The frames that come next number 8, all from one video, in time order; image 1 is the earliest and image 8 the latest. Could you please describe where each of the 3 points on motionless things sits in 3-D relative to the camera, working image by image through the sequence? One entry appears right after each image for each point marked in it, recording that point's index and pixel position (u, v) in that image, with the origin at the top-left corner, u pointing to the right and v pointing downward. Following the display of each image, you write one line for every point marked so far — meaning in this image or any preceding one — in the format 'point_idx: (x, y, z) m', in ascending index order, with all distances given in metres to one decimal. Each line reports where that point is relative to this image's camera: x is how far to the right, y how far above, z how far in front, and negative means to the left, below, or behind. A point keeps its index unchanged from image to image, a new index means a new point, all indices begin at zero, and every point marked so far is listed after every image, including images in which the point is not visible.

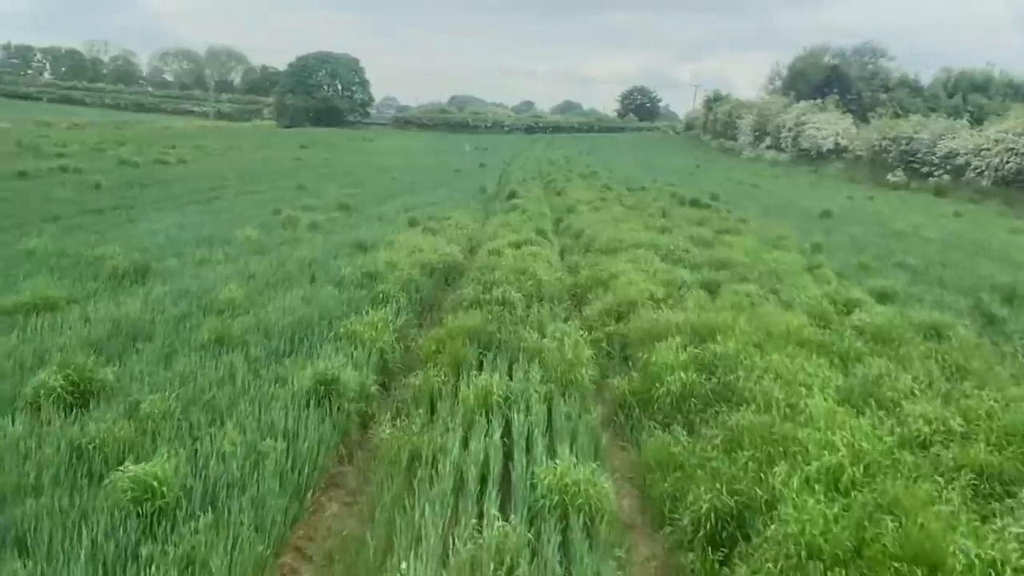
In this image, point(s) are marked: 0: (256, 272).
0: (-3.5, +0.2, +10.7) m
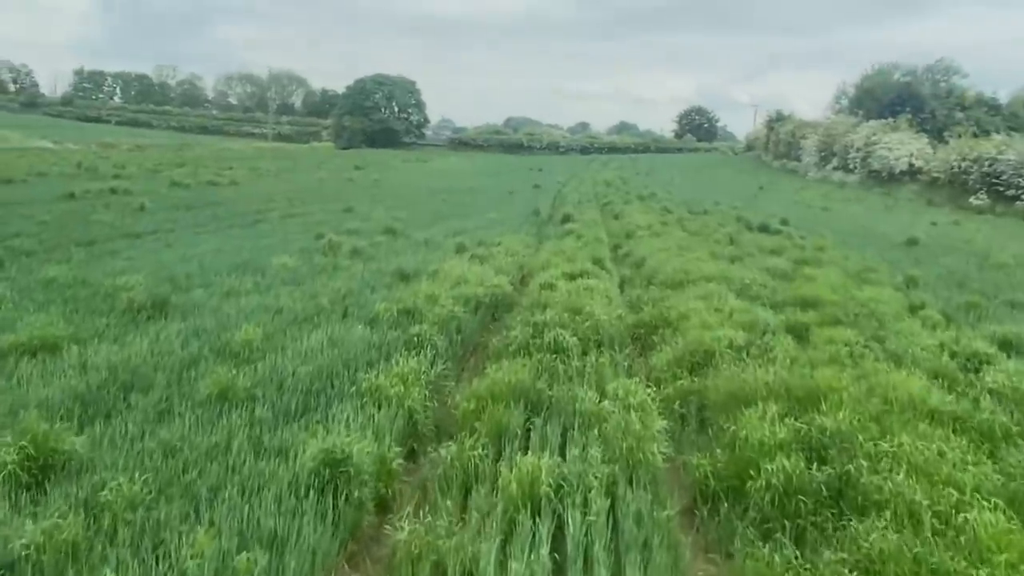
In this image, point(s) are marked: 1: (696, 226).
0: (-2.8, -0.2, +9.8) m
1: (+4.5, +1.5, +19.2) m
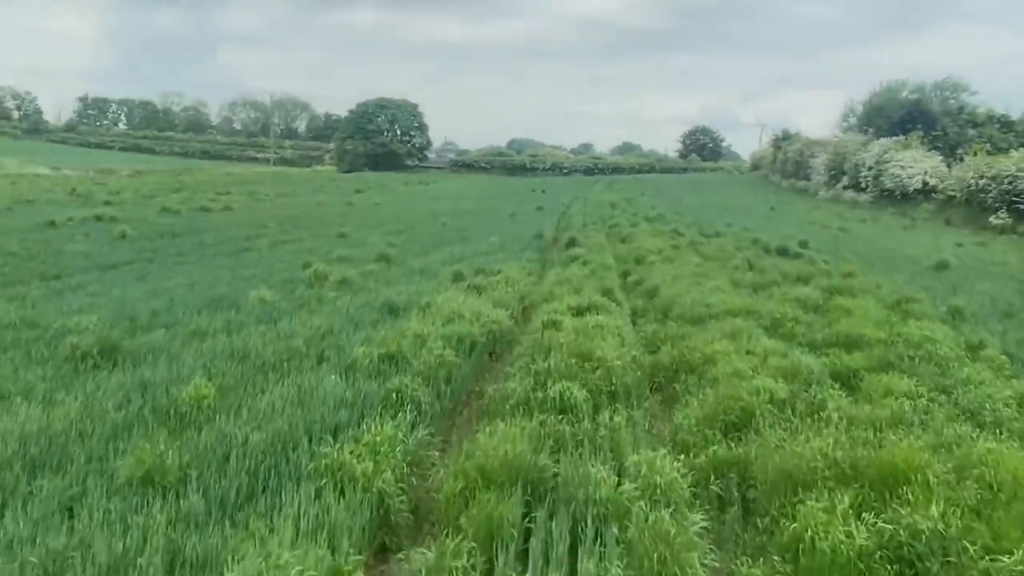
0: (-2.8, -0.7, +8.6) m
1: (+4.5, +0.8, +18.0) m
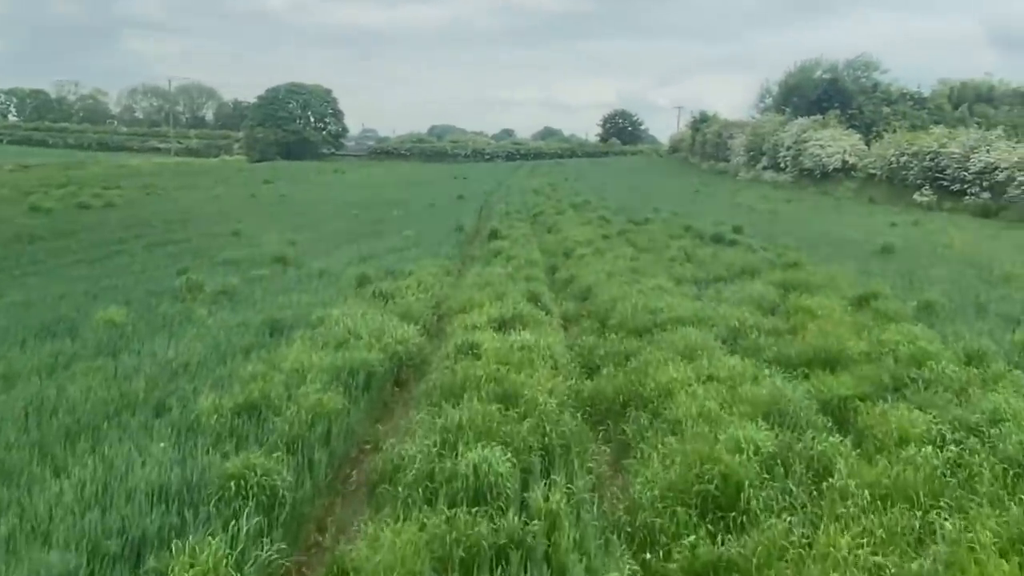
0: (-3.6, -0.9, +6.5) m
1: (+2.8, +1.0, +16.5) m
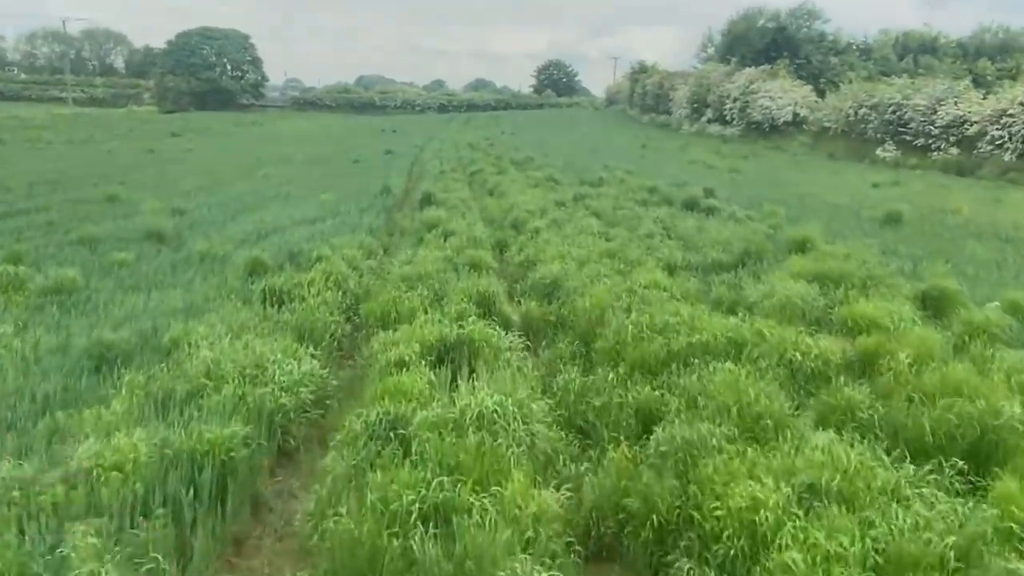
0: (-3.8, -1.2, +3.4) m
1: (+1.7, +1.4, +13.8) m
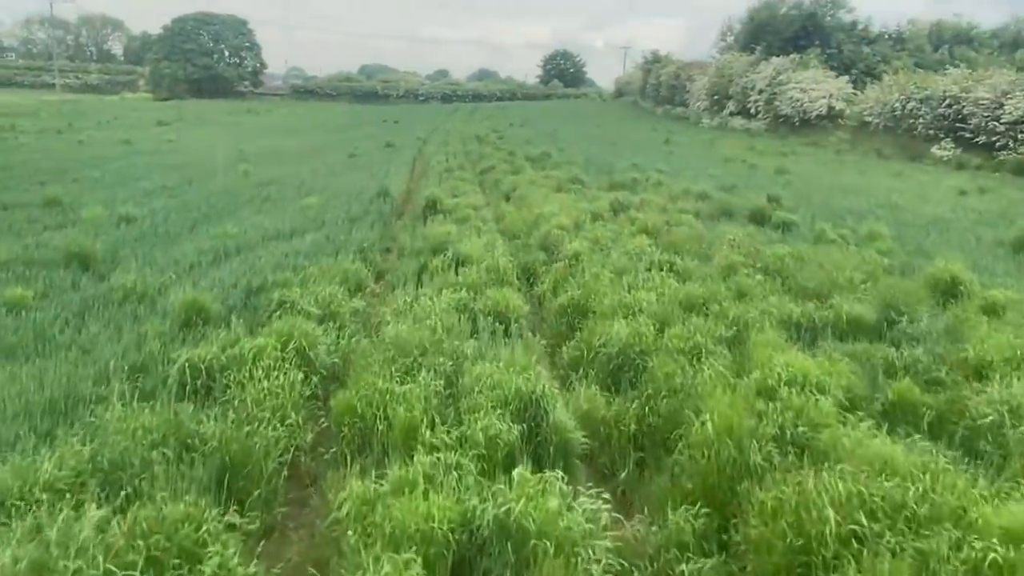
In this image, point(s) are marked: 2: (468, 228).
0: (-3.5, -1.8, +0.6) m
1: (+2.1, +0.9, +10.9) m
2: (-0.7, +0.9, +11.5) m
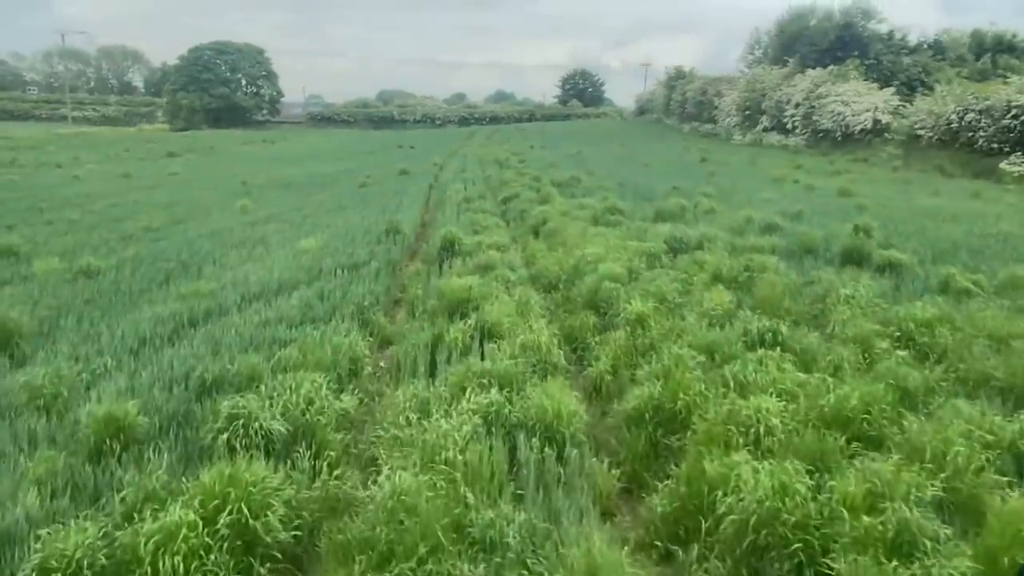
0: (-3.3, -2.3, -1.6) m
1: (+2.5, +0.2, +8.6) m
2: (-0.2, +0.1, +9.3) m
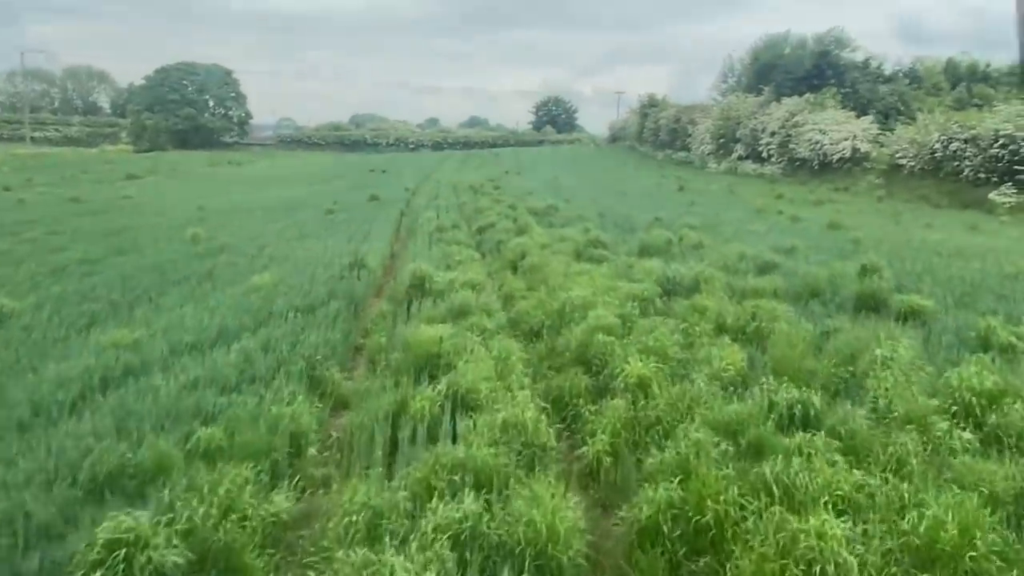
0: (-3.2, -2.5, -3.0) m
1: (+2.3, -0.3, +7.5) m
2: (-0.5, -0.4, +8.1) m
